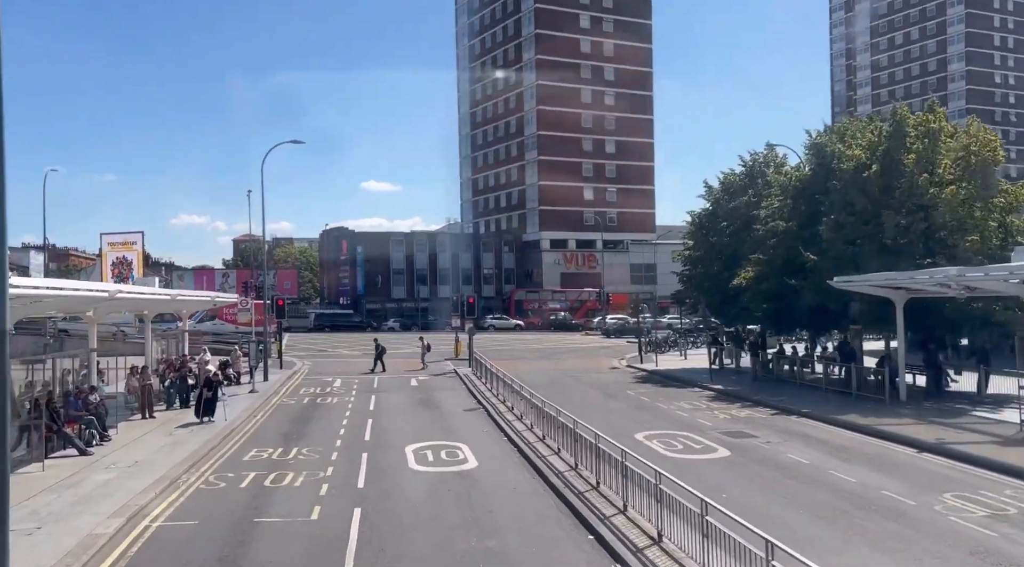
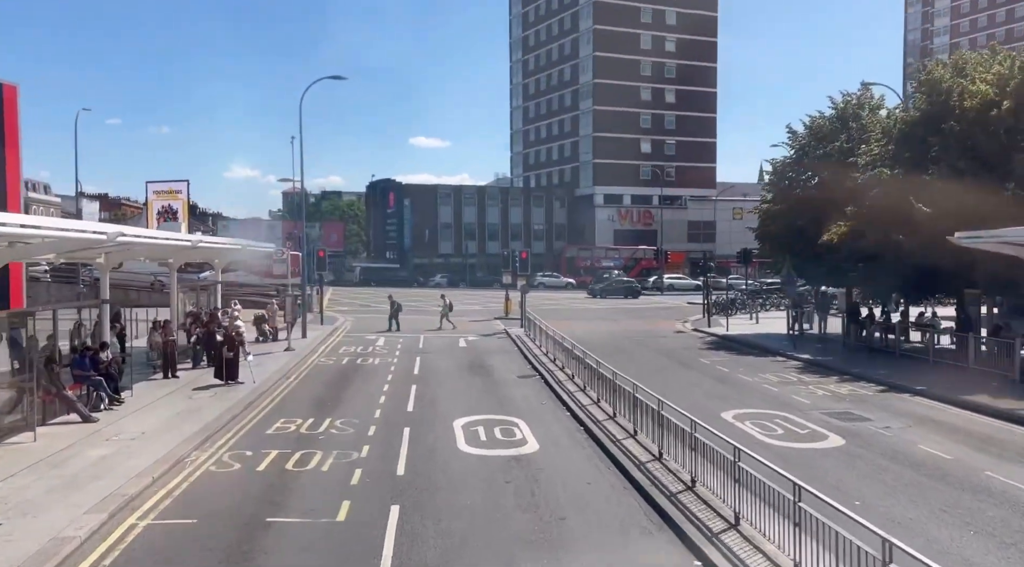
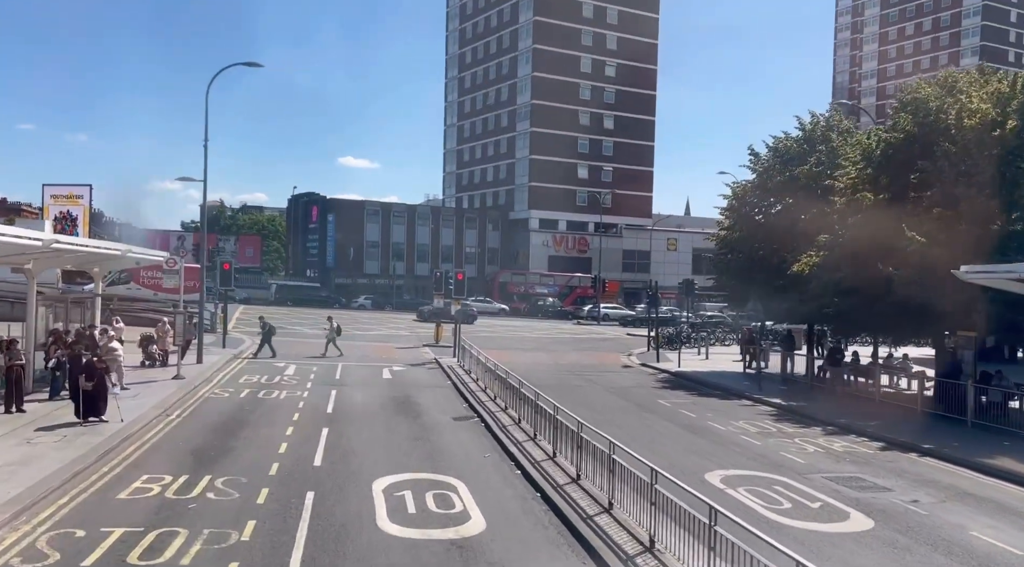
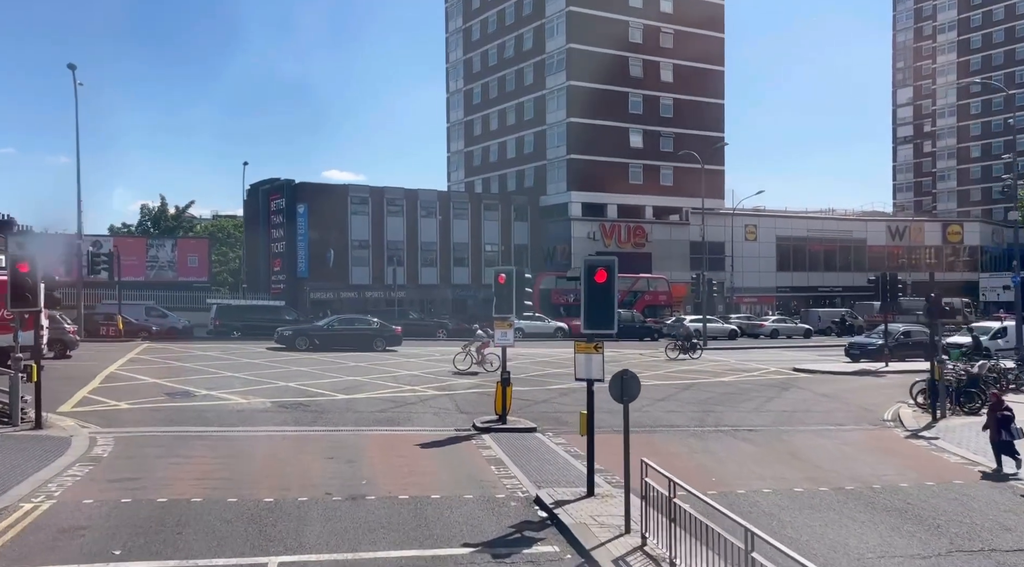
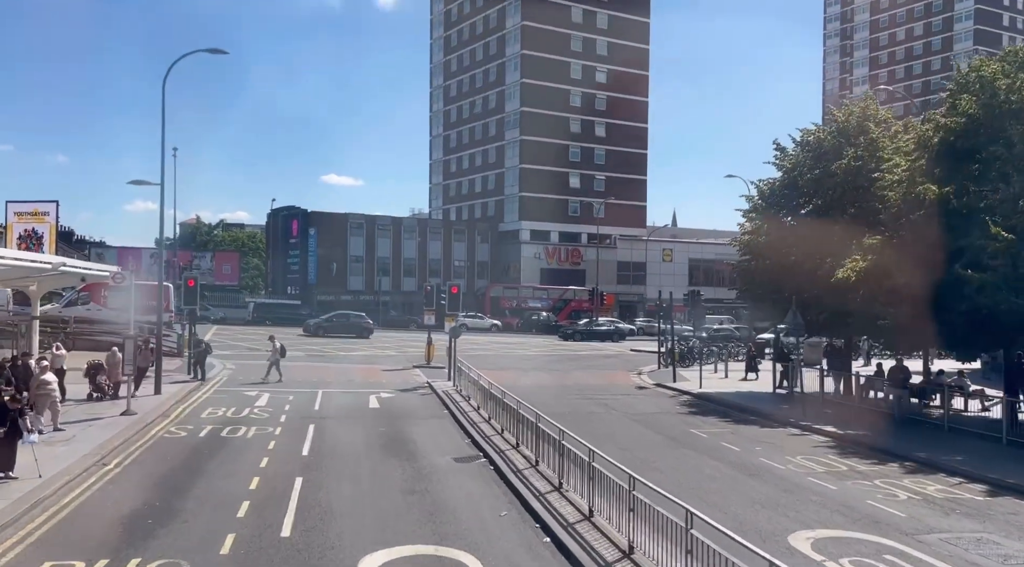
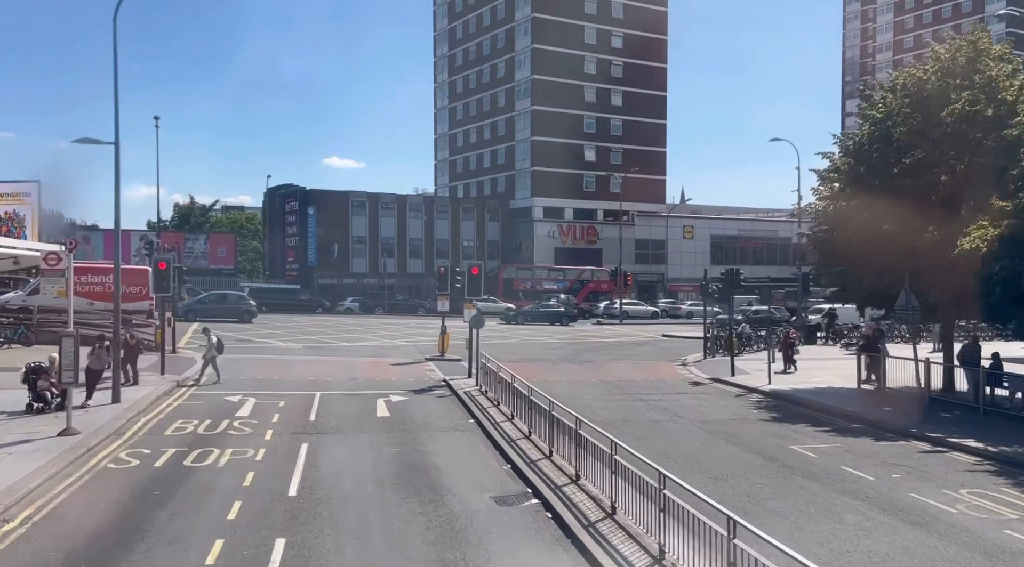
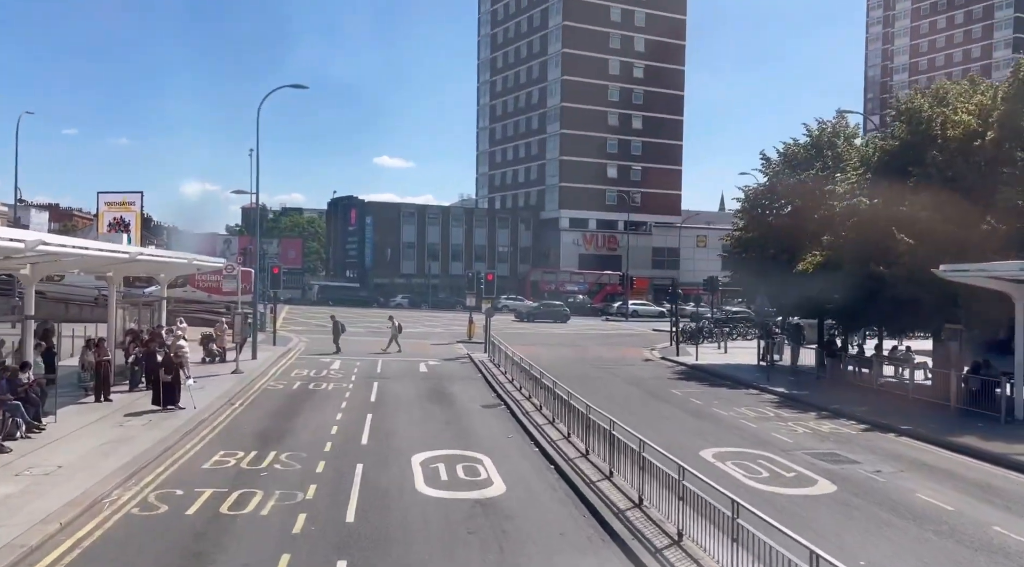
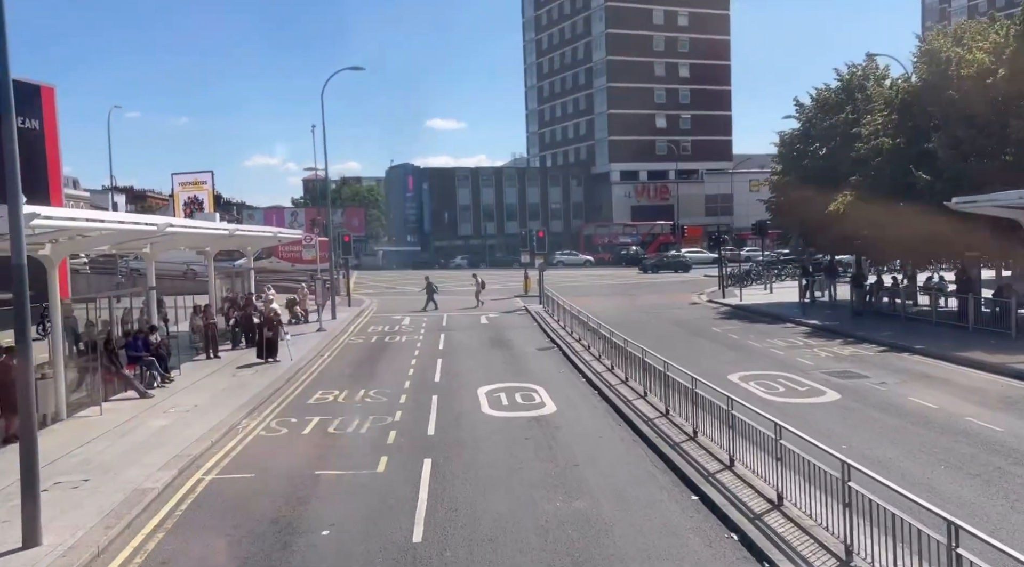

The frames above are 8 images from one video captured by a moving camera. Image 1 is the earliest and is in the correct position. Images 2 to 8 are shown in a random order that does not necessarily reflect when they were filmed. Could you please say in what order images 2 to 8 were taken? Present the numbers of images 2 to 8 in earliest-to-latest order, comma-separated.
8, 2, 7, 3, 5, 6, 4
